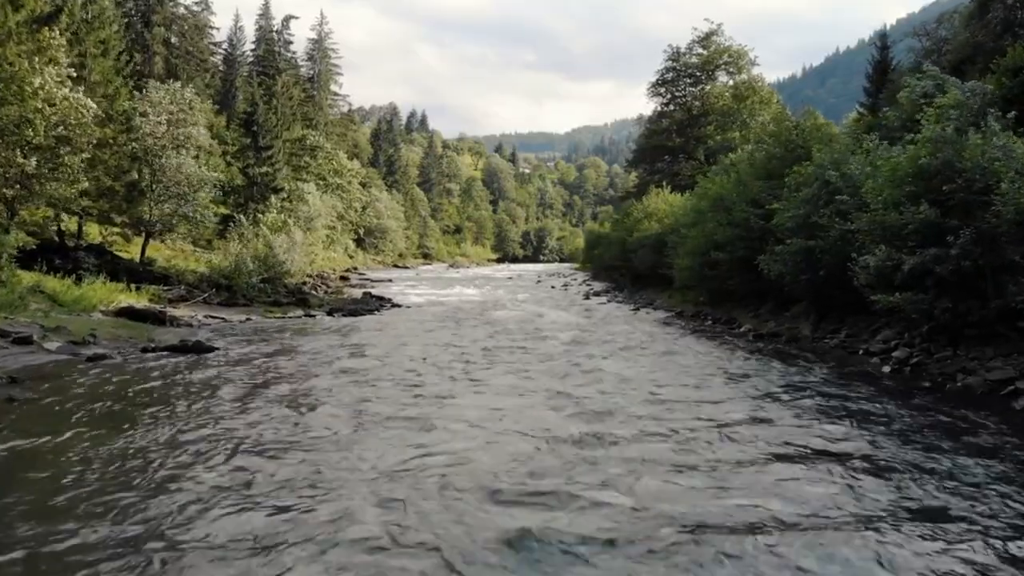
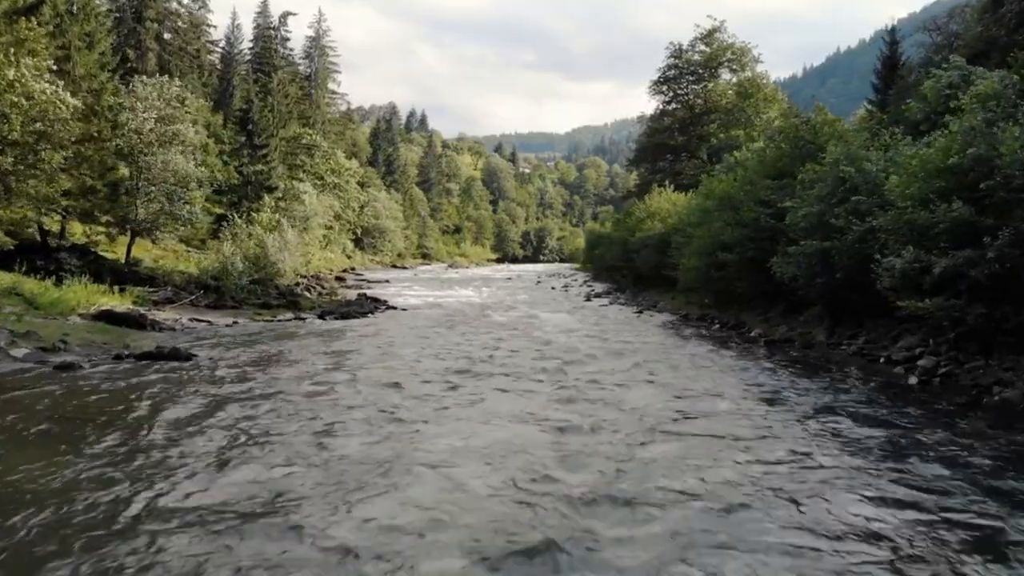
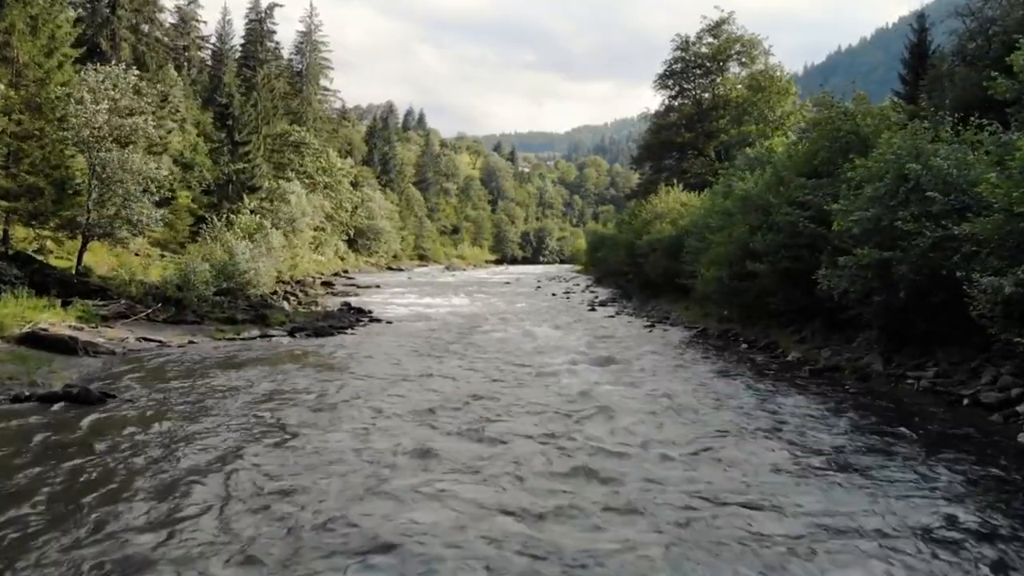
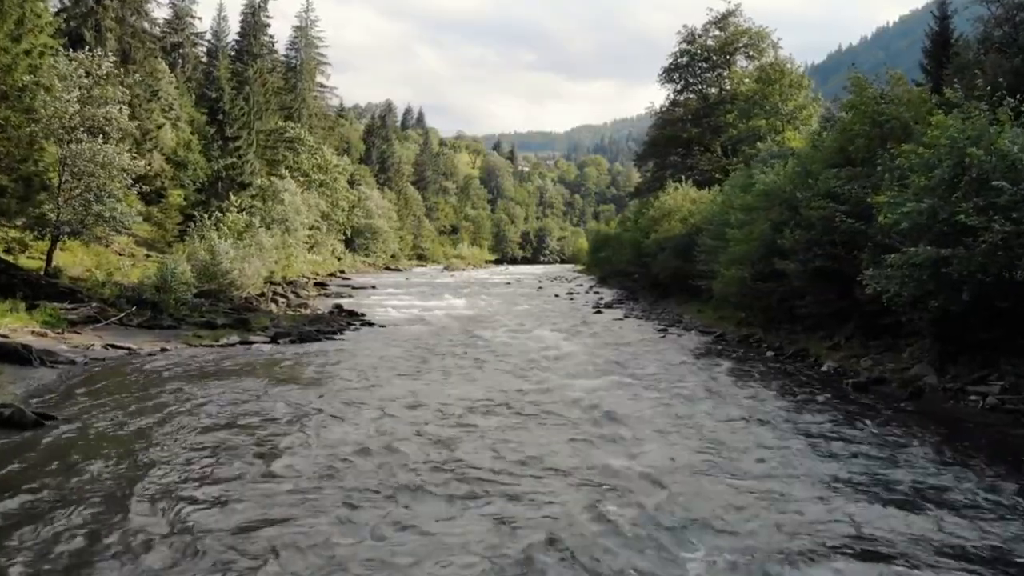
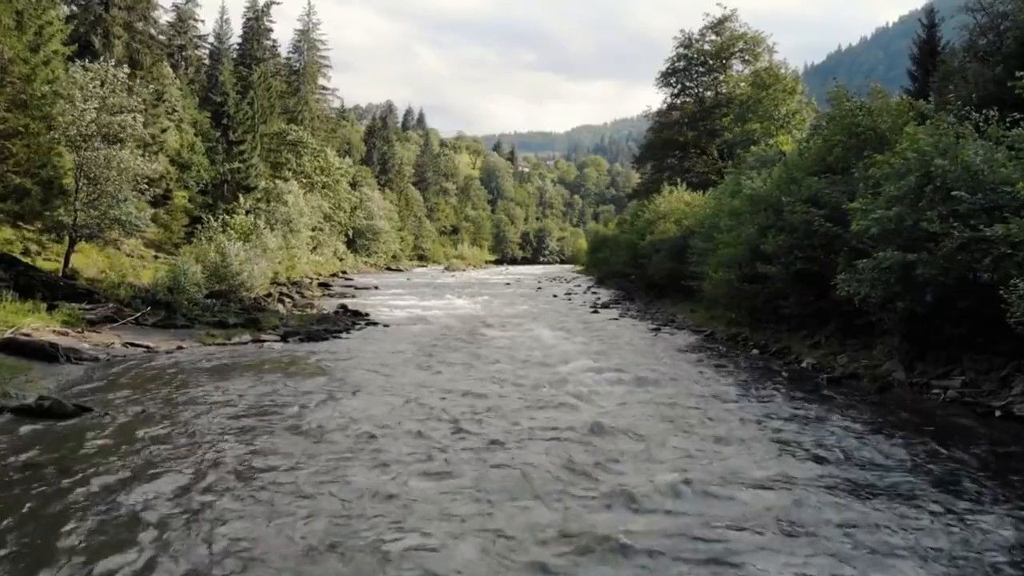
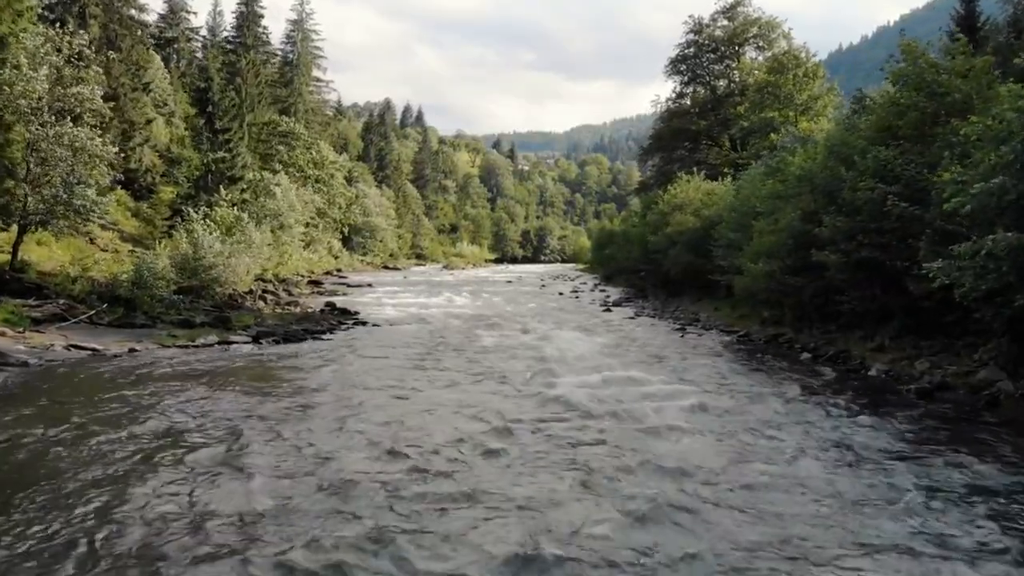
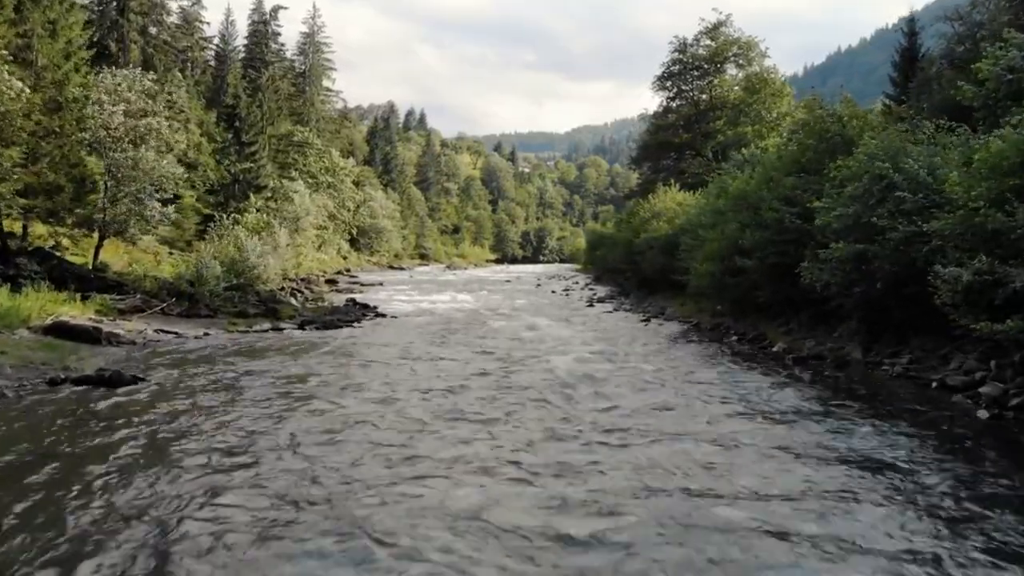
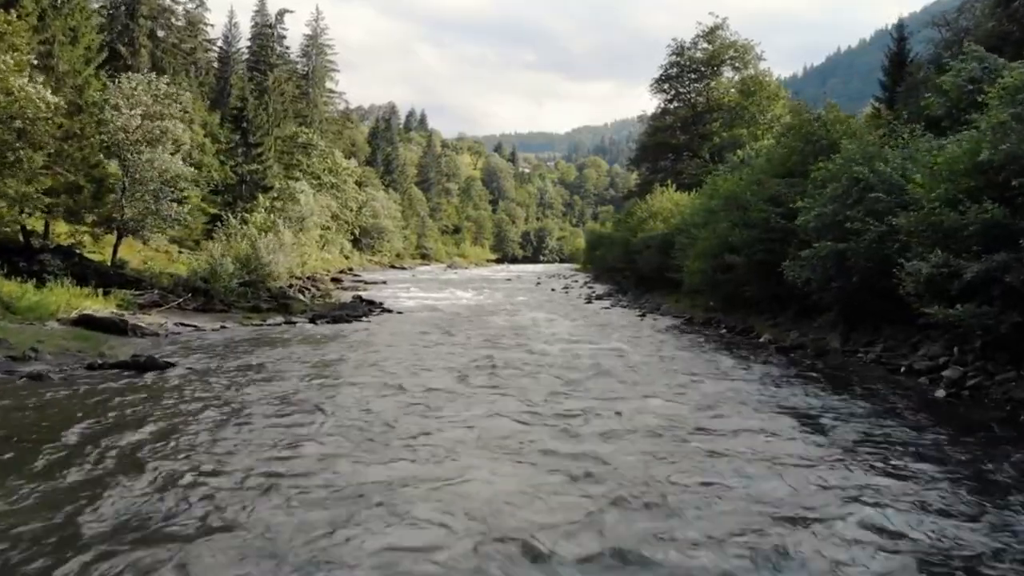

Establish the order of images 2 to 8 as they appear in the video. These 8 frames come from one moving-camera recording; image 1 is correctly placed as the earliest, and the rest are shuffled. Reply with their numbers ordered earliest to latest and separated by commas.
2, 8, 7, 3, 5, 4, 6
